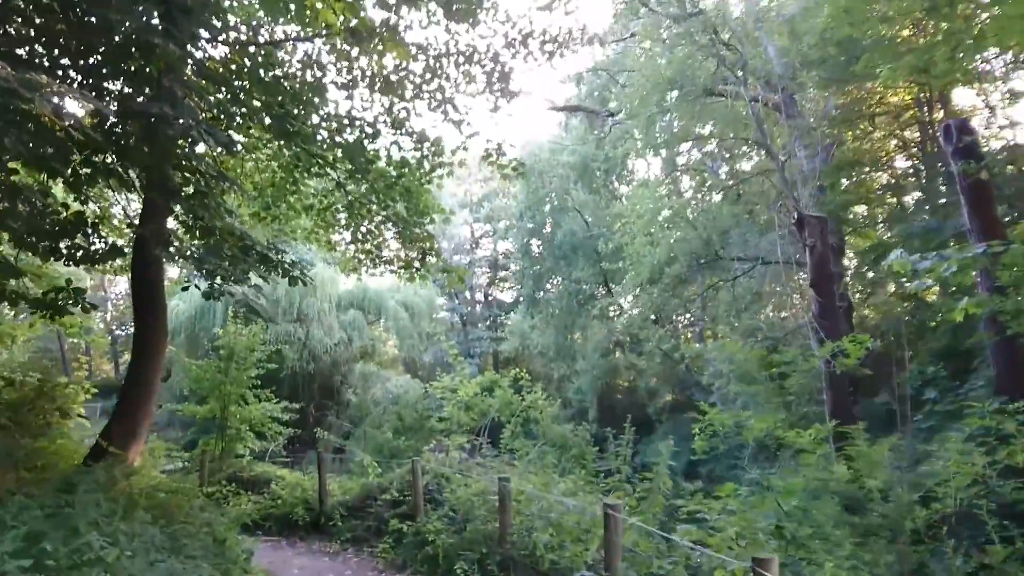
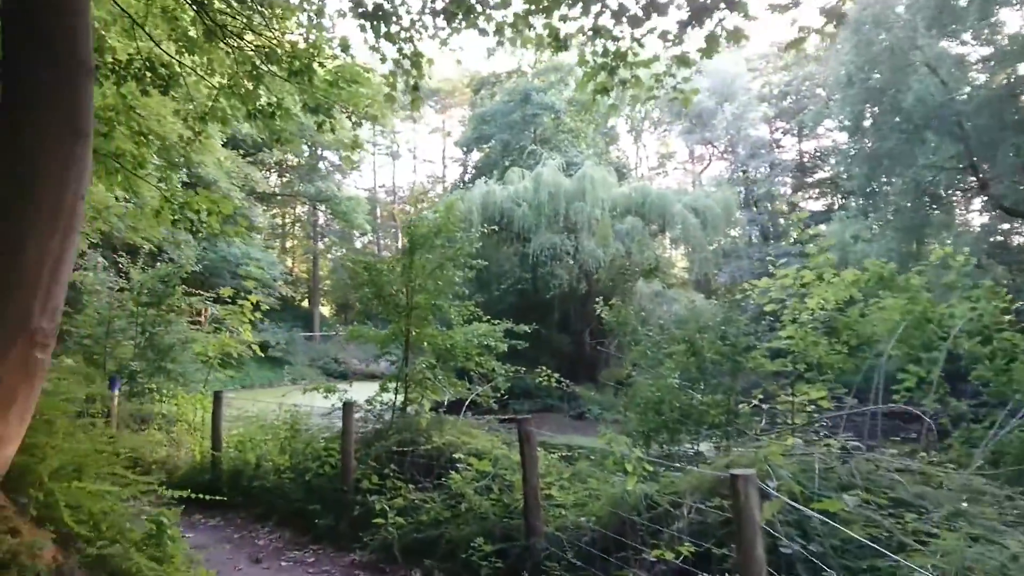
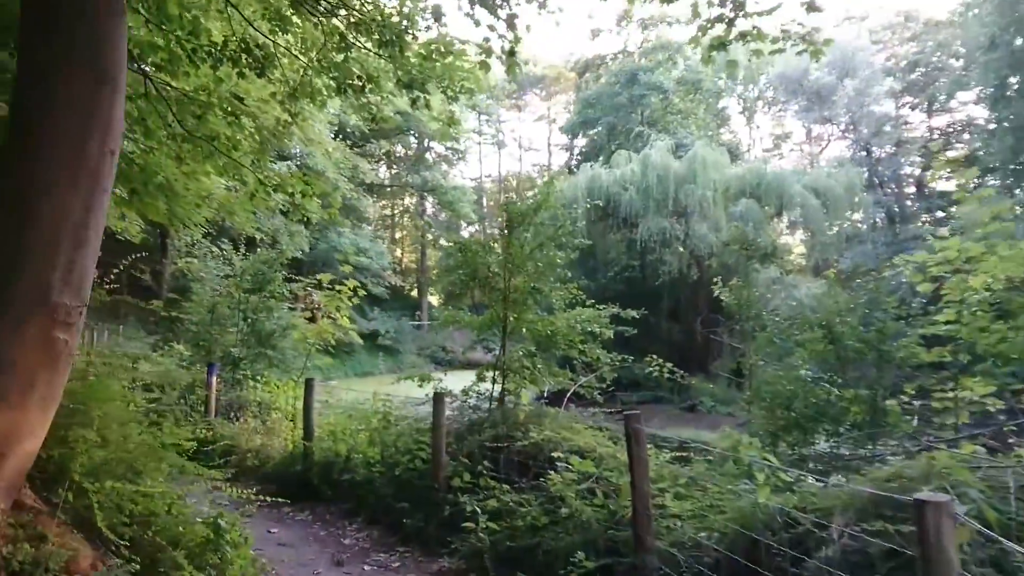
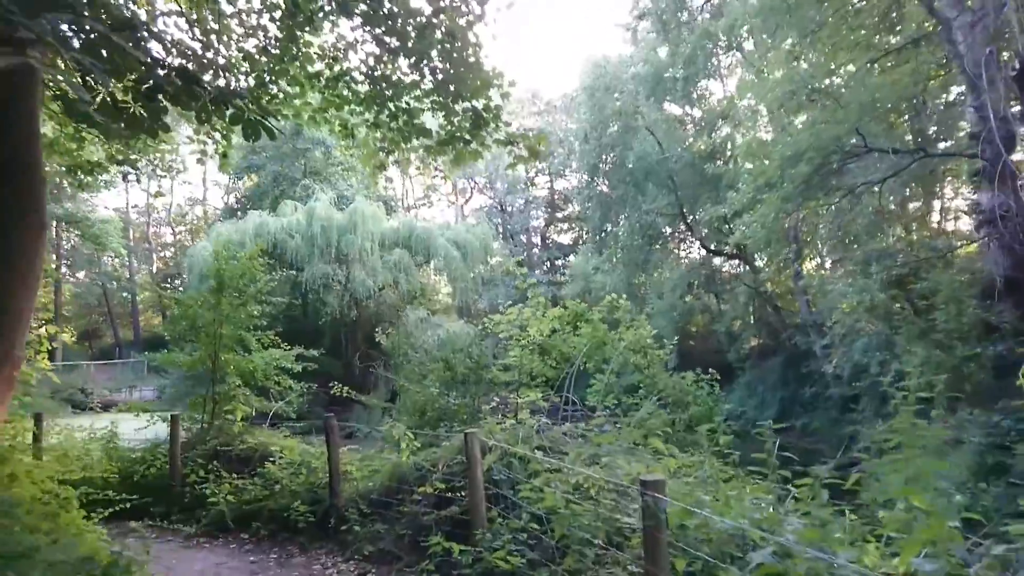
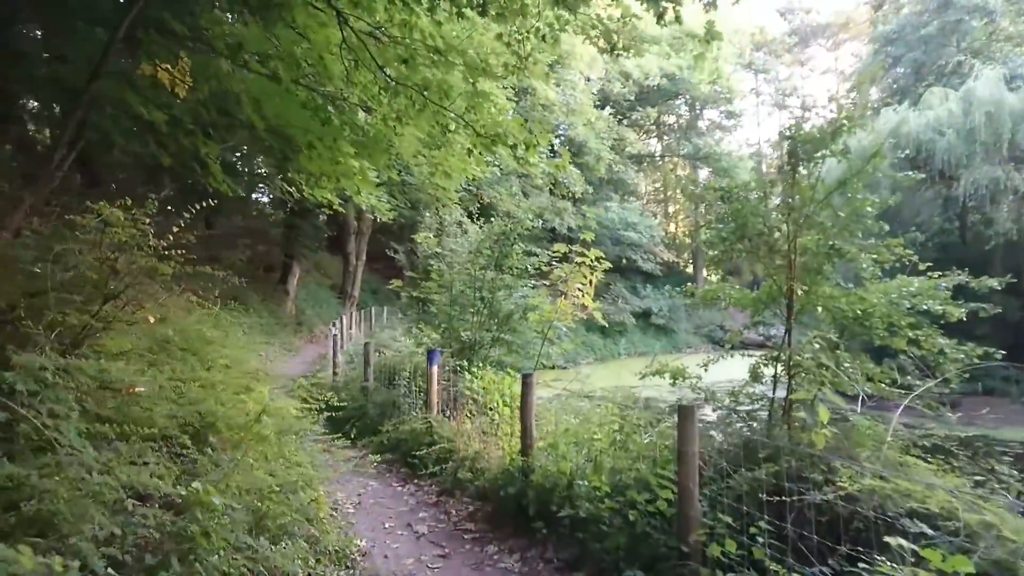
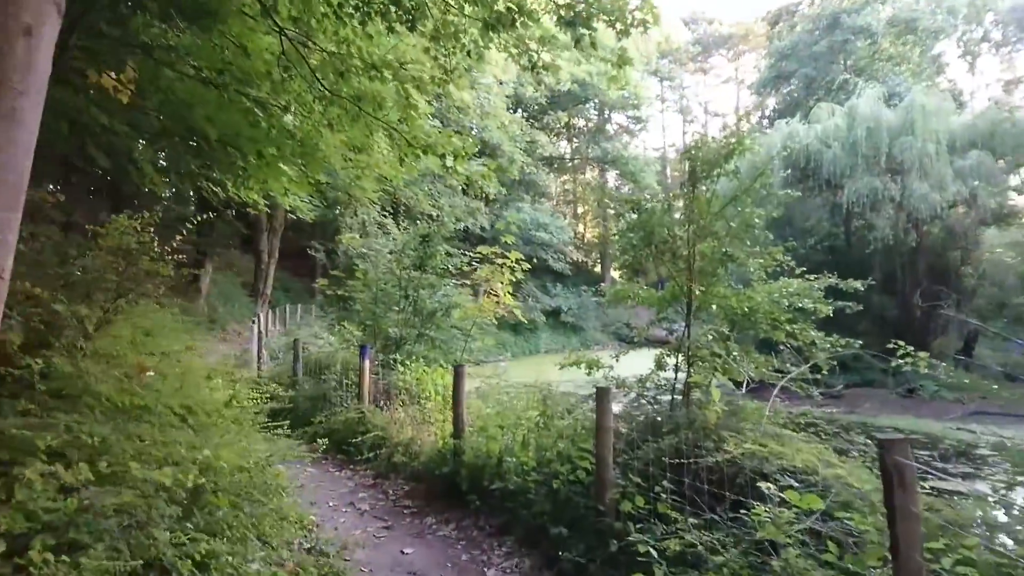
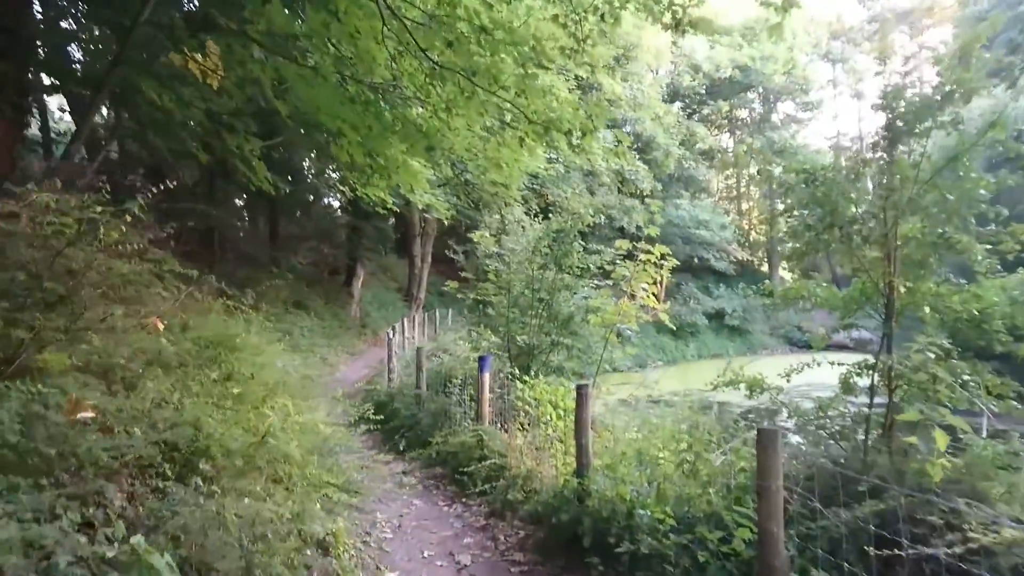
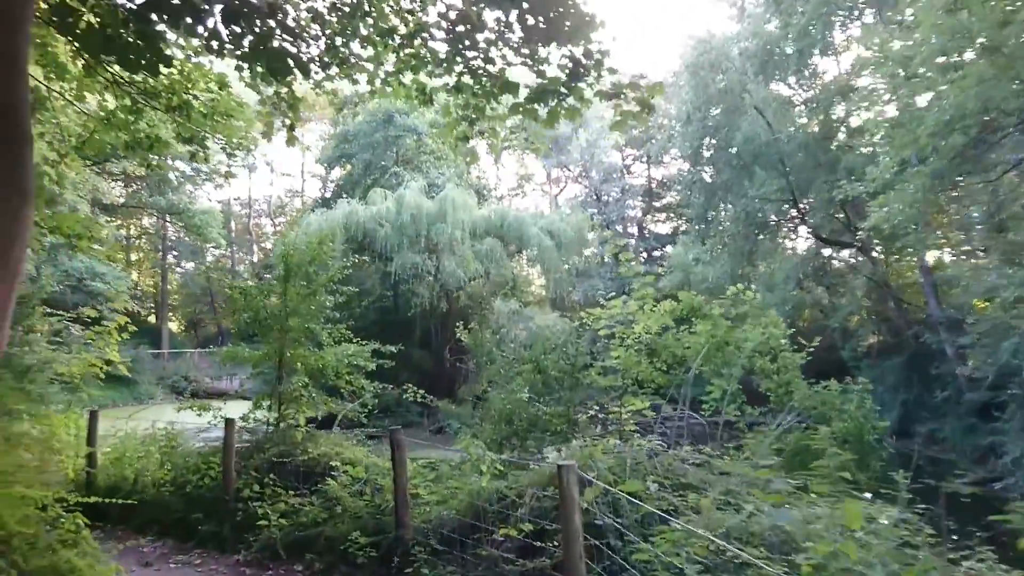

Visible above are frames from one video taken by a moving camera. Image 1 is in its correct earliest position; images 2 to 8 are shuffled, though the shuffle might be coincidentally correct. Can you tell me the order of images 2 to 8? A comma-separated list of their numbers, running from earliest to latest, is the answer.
4, 8, 2, 3, 6, 5, 7
